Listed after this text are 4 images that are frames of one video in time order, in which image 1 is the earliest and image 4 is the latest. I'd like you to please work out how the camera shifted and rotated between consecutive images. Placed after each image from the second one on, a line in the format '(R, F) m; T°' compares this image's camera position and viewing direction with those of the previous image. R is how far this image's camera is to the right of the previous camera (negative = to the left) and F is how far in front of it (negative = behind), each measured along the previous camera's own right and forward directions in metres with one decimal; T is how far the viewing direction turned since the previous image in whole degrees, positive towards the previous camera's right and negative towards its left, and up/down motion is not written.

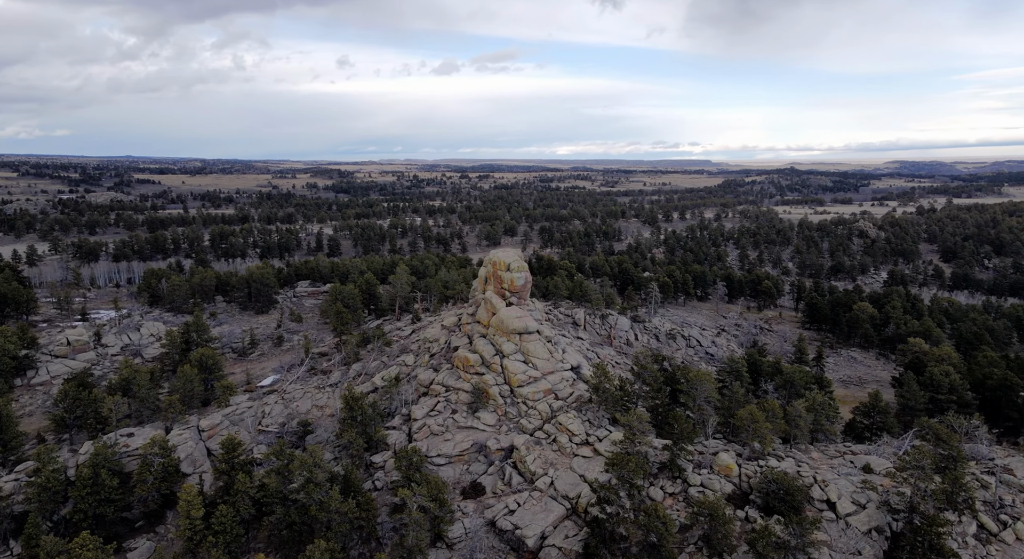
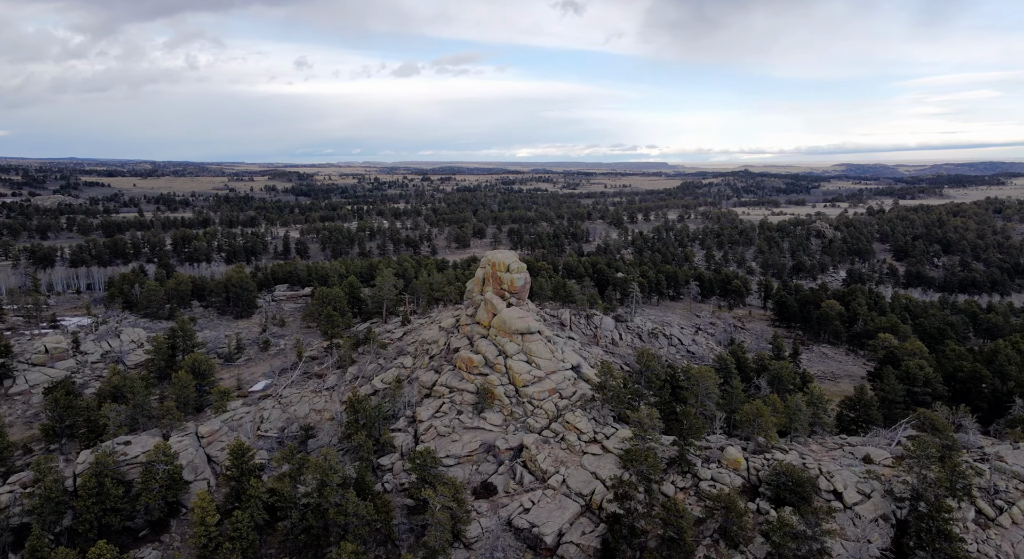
(-1.6, -0.1) m; +2°
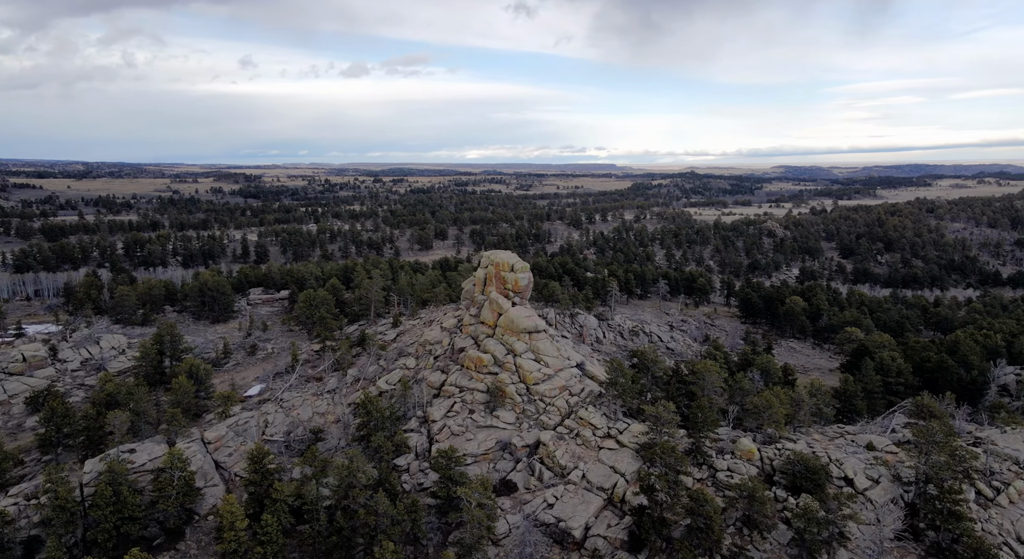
(-2.2, -0.2) m; +3°
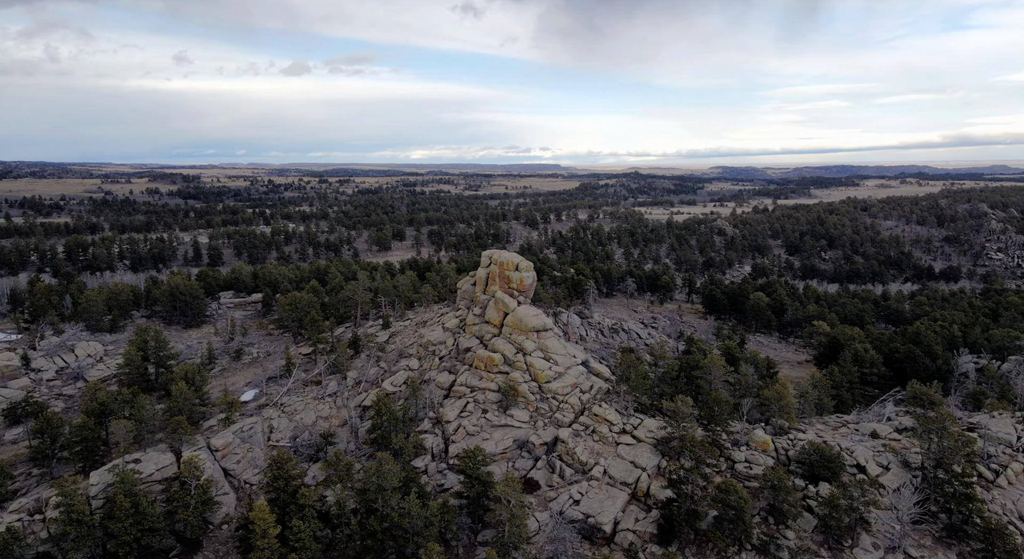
(-2.5, 0.0) m; +3°
